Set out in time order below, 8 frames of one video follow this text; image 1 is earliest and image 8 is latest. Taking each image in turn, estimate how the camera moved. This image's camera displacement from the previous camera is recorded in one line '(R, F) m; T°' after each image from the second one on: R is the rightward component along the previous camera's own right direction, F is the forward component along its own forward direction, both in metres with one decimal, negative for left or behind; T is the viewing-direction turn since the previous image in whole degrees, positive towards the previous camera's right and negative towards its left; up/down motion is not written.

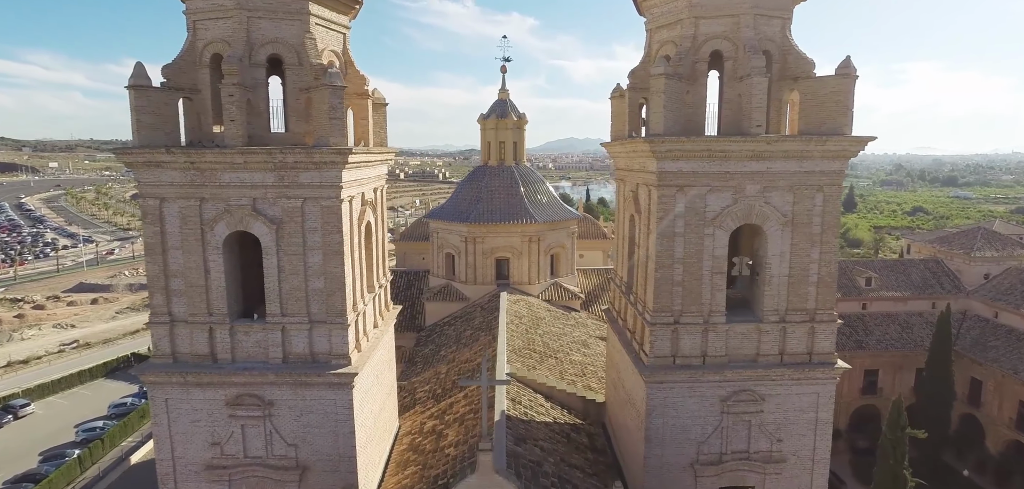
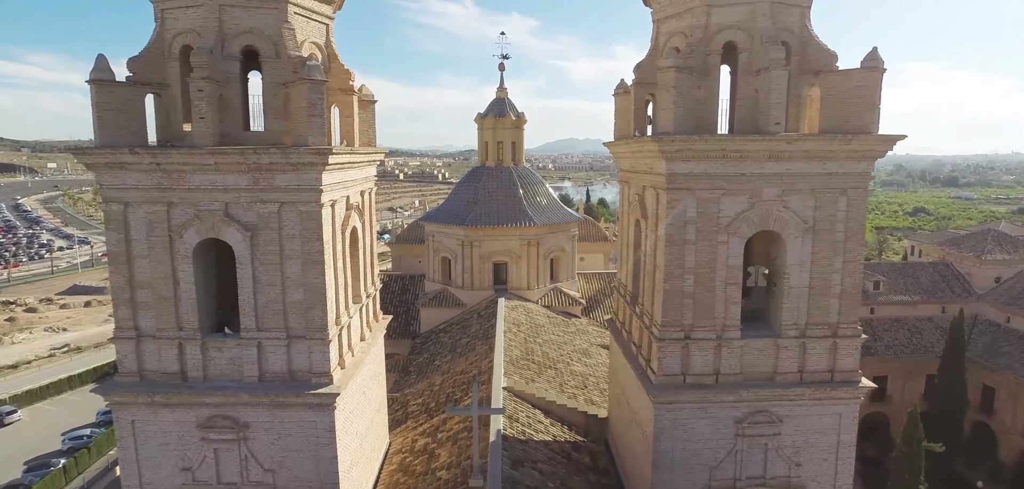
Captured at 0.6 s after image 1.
(+0.1, +0.8) m; 0°
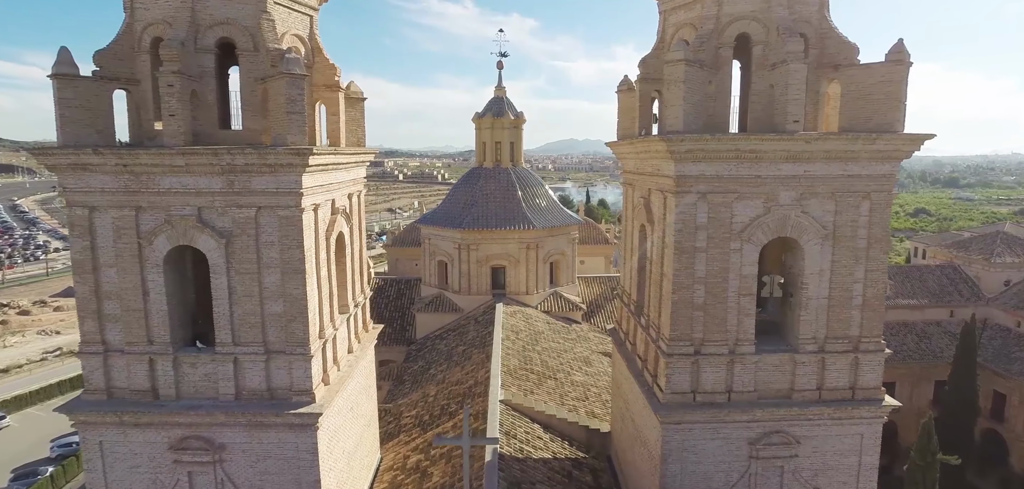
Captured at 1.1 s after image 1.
(+0.1, +0.6) m; 0°
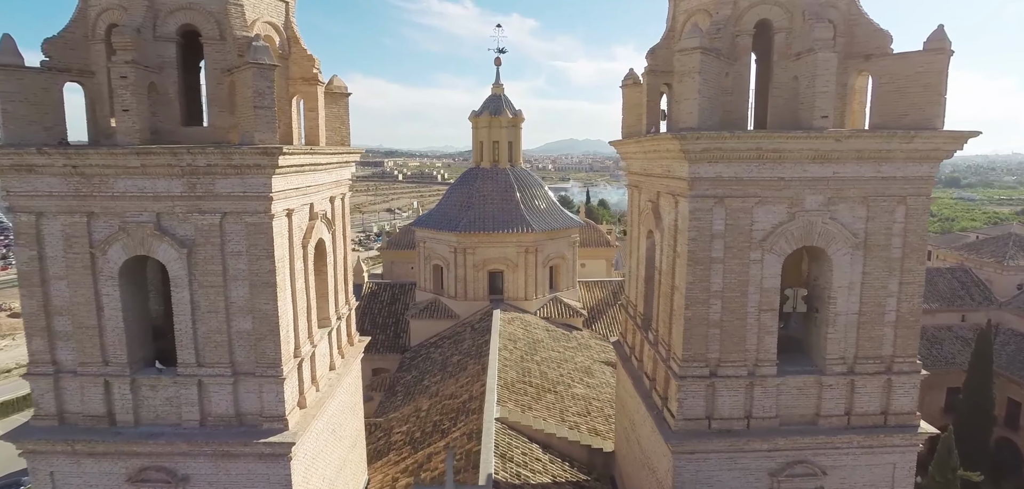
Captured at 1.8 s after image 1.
(+0.1, +0.8) m; 0°
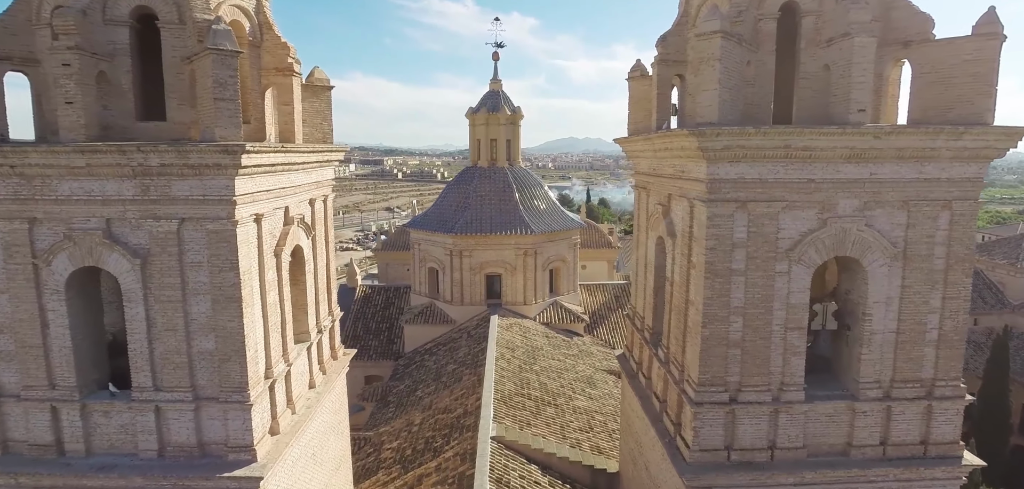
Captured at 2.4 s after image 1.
(+0.1, +0.8) m; 0°
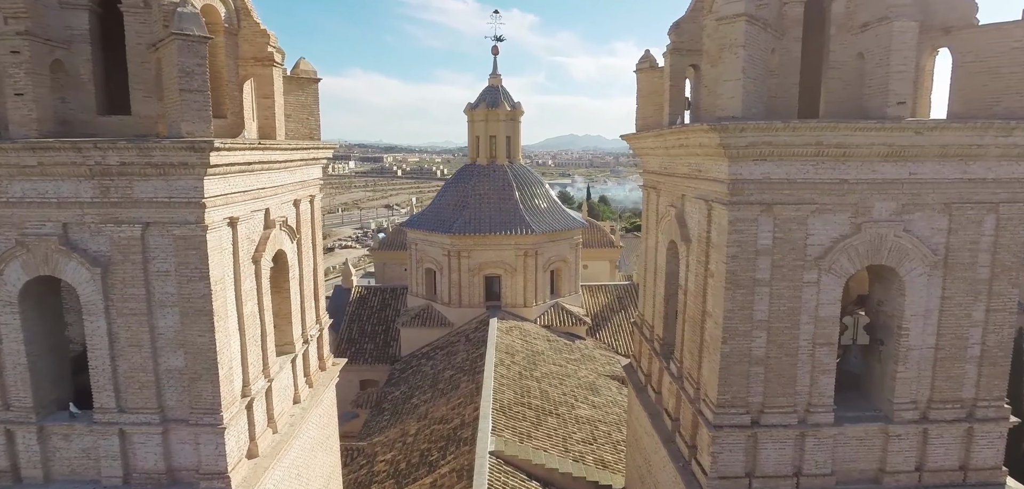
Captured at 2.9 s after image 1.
(0.0, +0.6) m; 0°
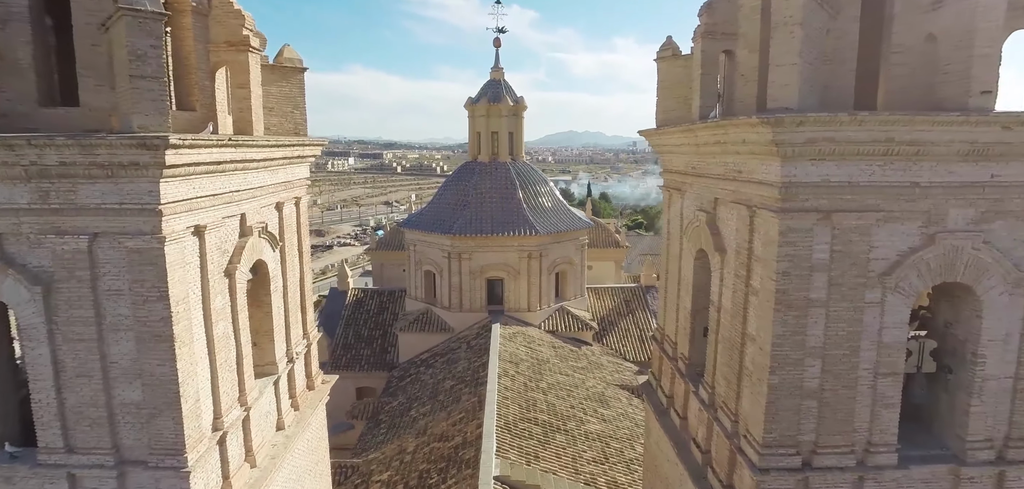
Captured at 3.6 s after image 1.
(-0.1, +0.8) m; 0°
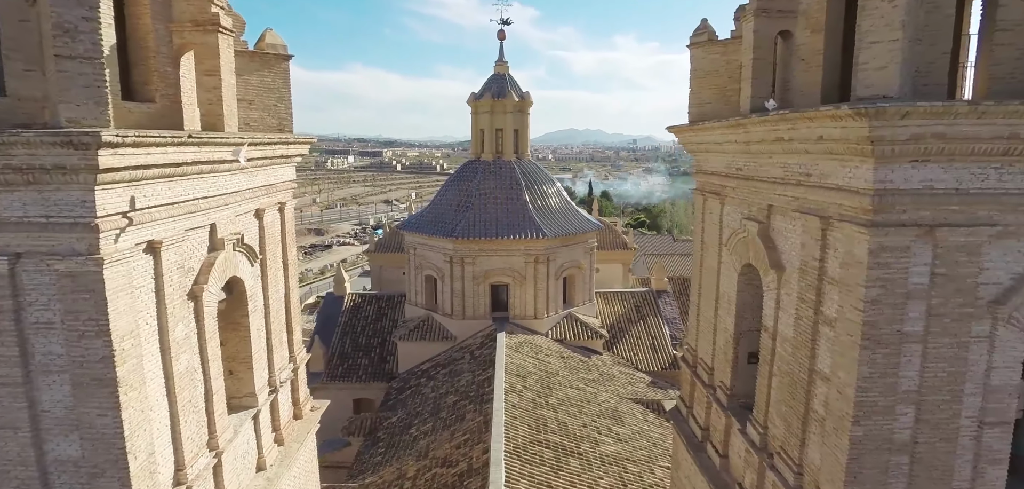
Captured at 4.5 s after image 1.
(-0.2, +0.9) m; 0°
